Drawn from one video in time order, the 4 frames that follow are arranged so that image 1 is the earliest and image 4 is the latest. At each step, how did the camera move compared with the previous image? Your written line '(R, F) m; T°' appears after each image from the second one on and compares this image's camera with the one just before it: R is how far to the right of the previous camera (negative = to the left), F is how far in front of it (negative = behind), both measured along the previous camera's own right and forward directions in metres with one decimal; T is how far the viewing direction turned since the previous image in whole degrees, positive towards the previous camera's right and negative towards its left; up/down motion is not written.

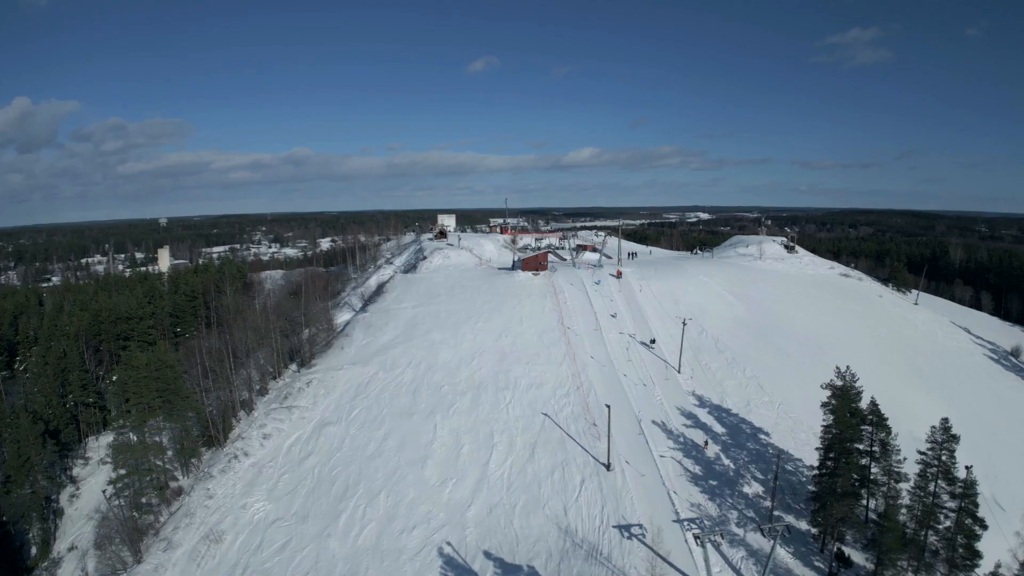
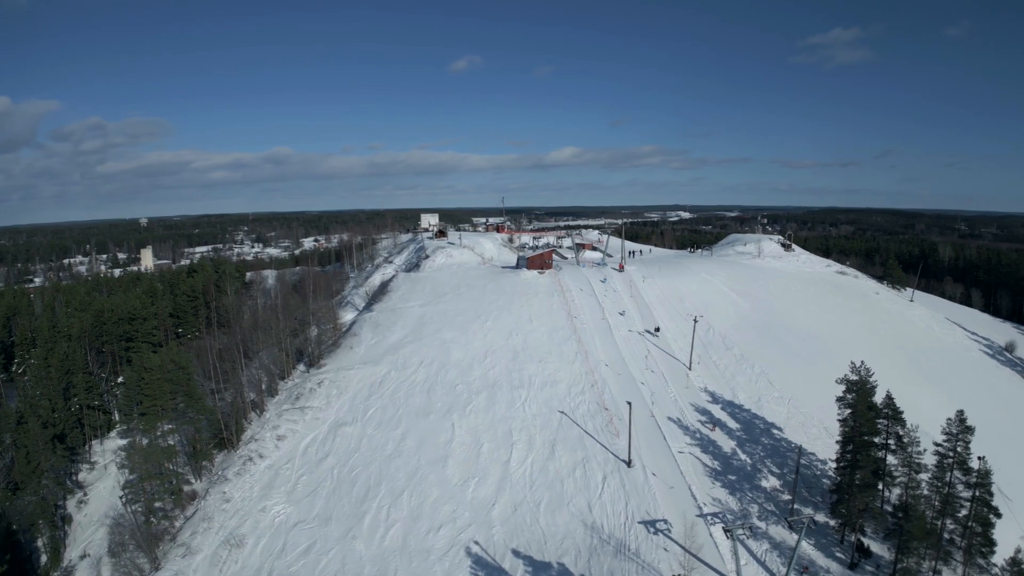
(-1.8, +0.1) m; +2°
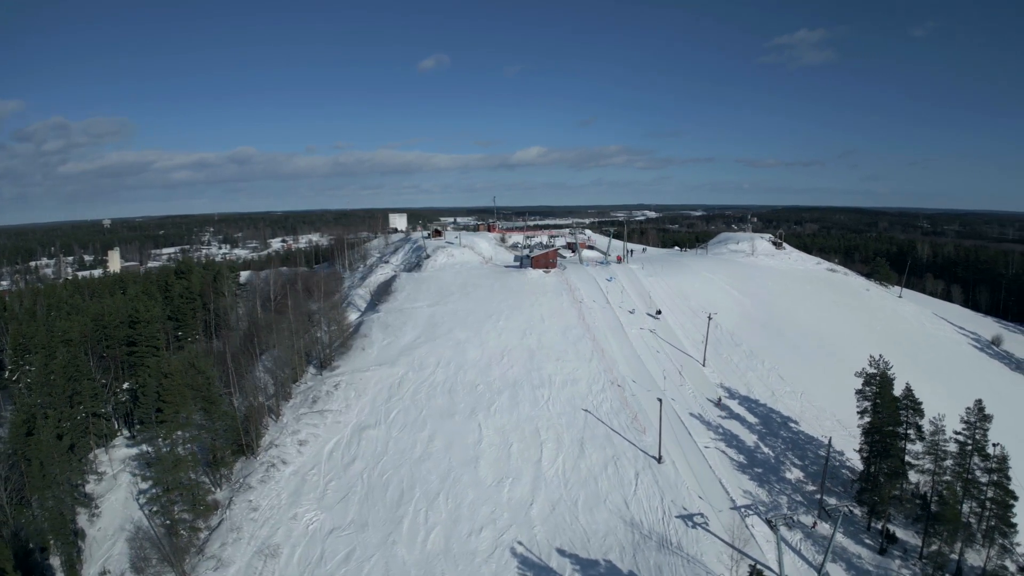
(-2.9, +0.2) m; +3°
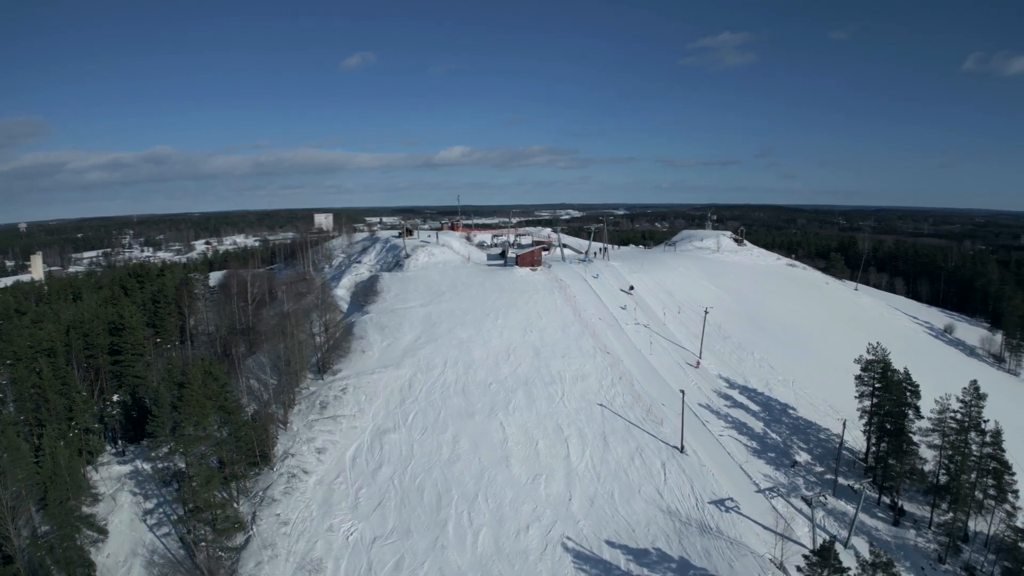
(-4.4, +0.3) m; +7°
